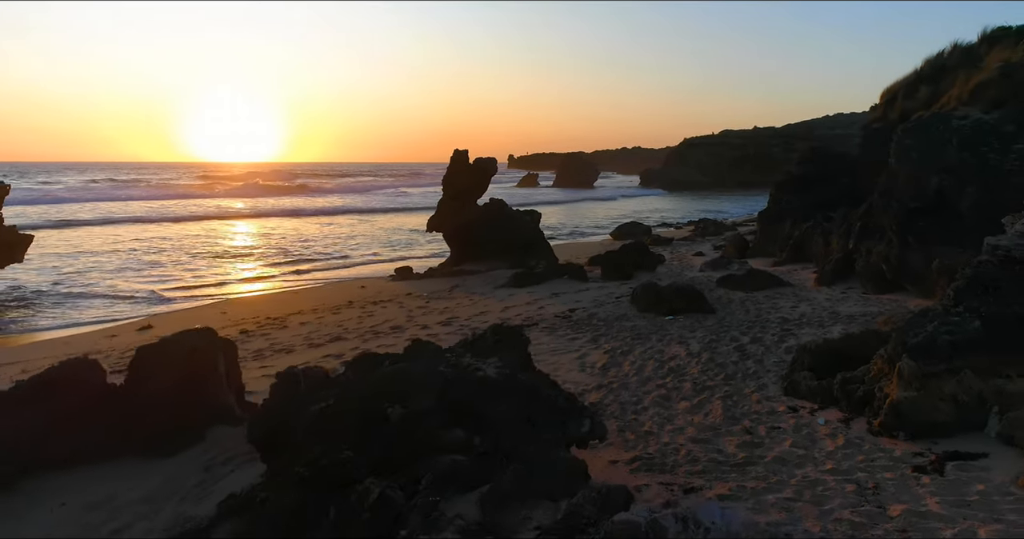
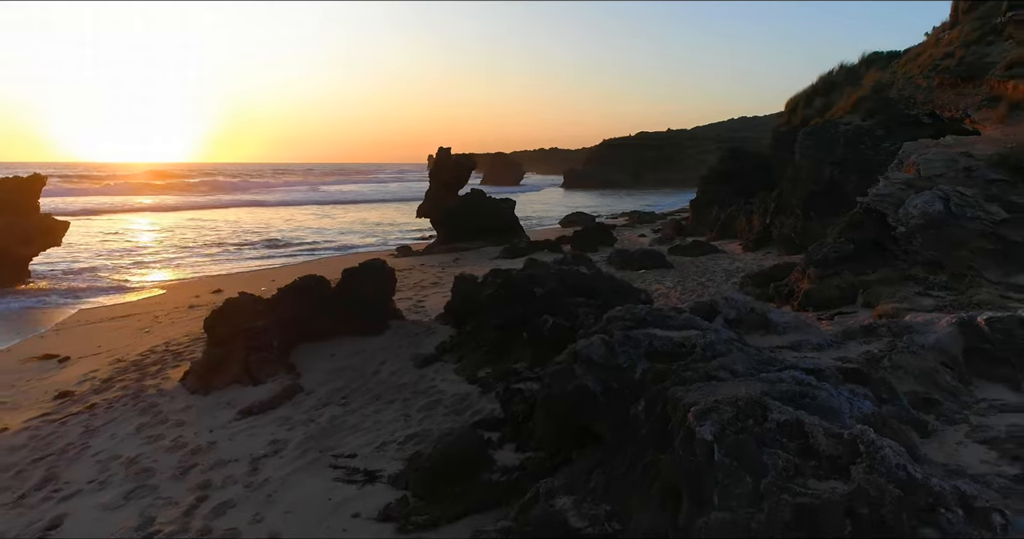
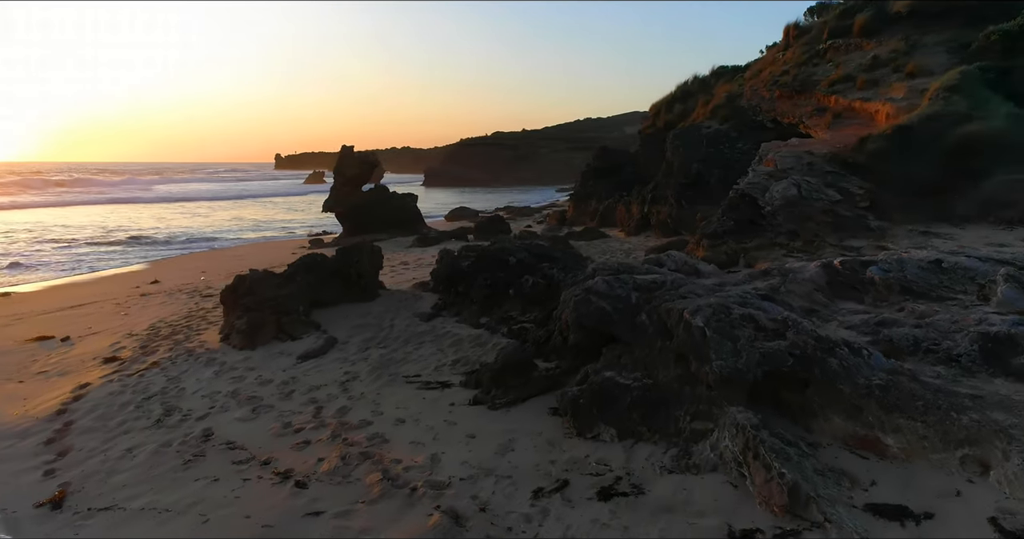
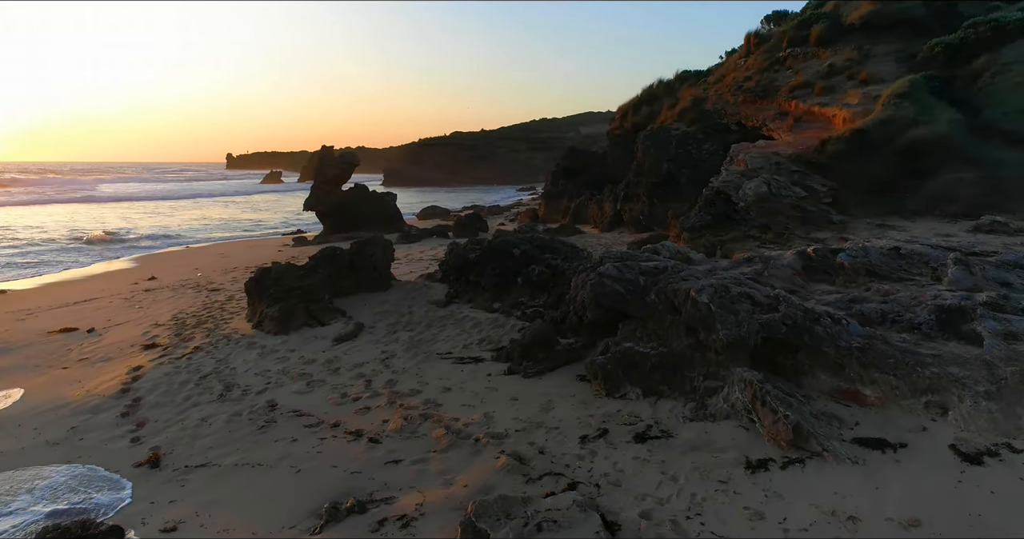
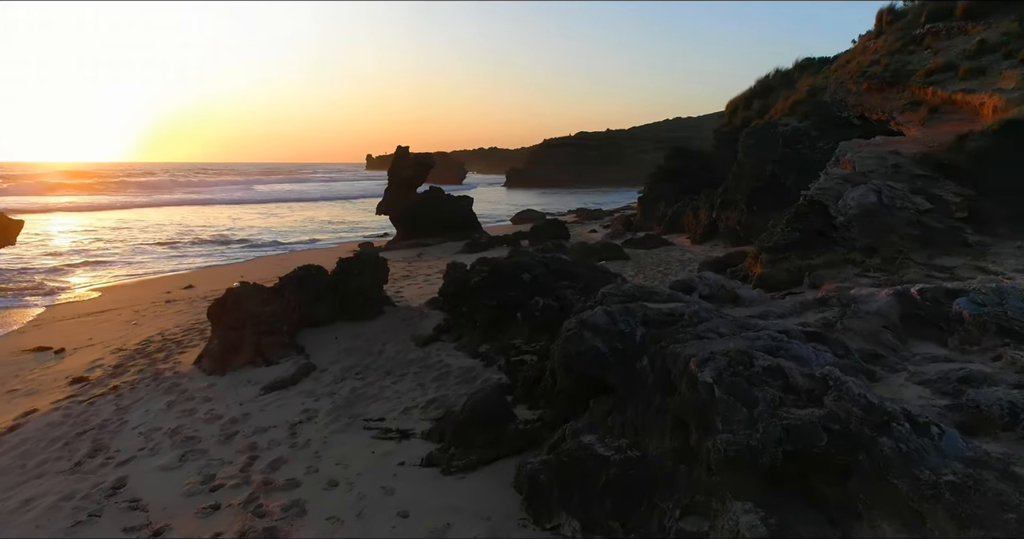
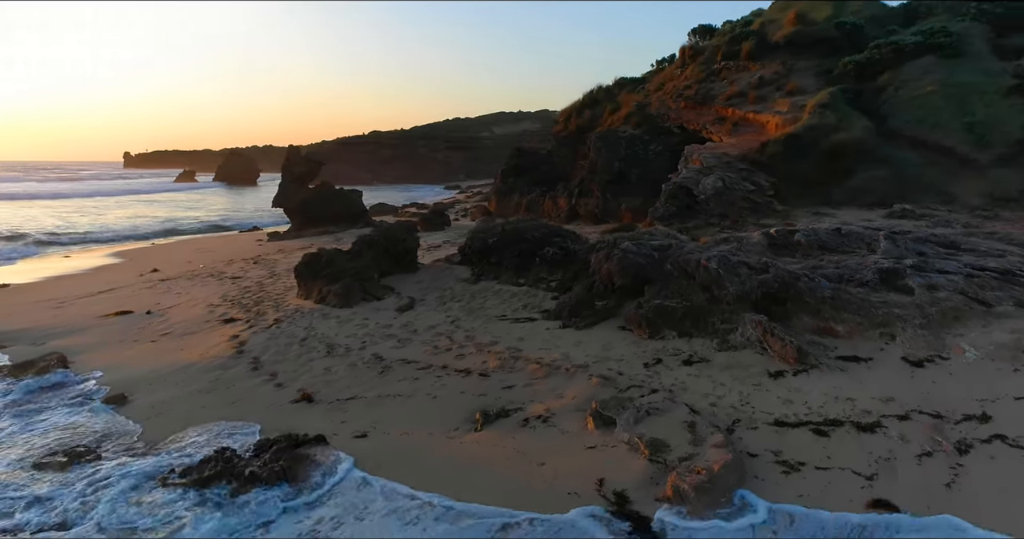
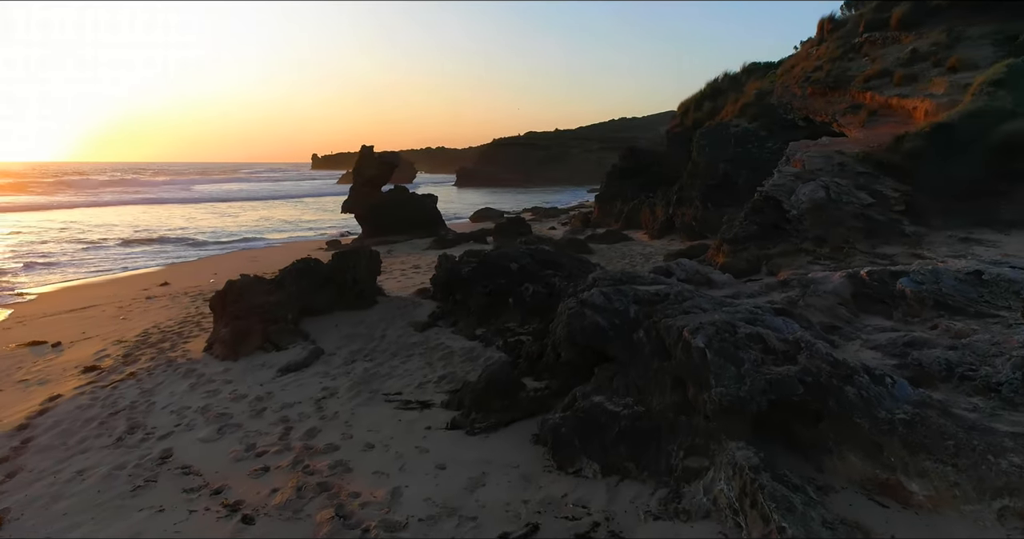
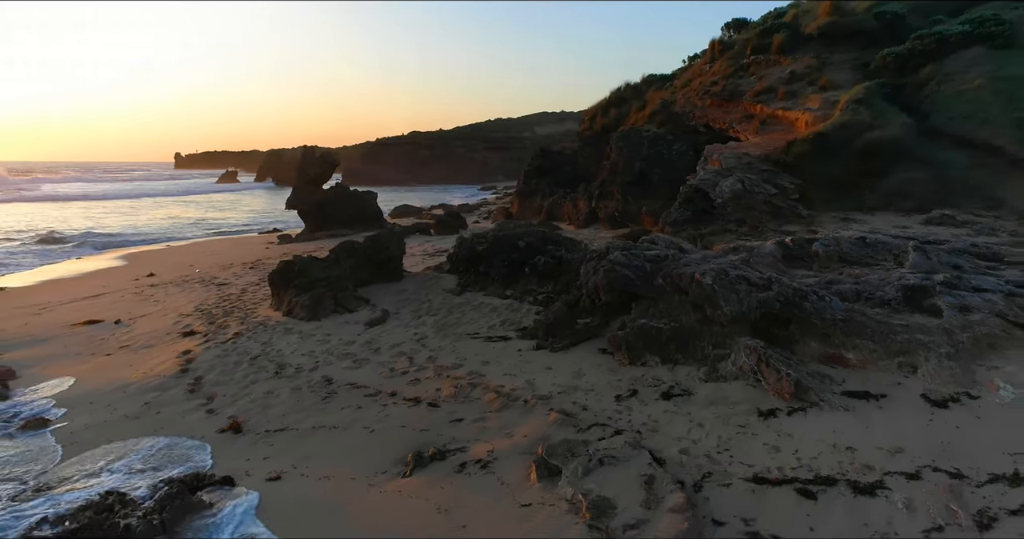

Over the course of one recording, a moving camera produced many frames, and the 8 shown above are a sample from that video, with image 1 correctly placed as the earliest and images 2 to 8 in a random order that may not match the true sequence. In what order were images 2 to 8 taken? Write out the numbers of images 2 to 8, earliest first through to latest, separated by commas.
2, 5, 7, 3, 4, 8, 6
